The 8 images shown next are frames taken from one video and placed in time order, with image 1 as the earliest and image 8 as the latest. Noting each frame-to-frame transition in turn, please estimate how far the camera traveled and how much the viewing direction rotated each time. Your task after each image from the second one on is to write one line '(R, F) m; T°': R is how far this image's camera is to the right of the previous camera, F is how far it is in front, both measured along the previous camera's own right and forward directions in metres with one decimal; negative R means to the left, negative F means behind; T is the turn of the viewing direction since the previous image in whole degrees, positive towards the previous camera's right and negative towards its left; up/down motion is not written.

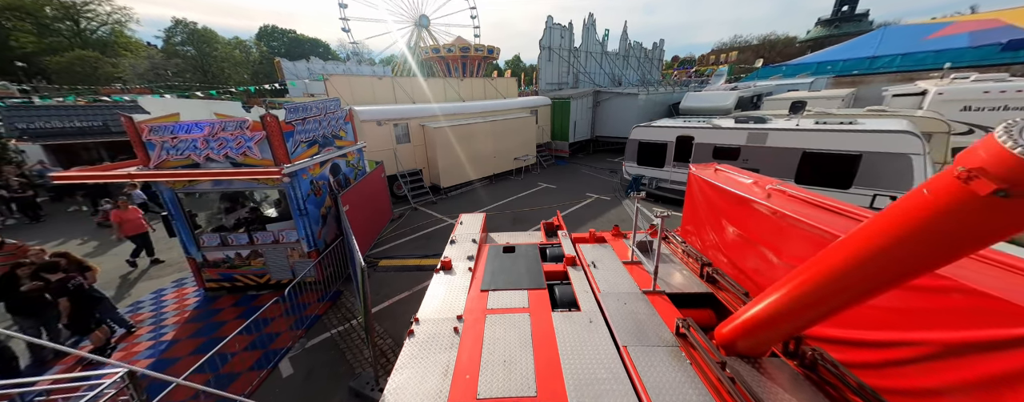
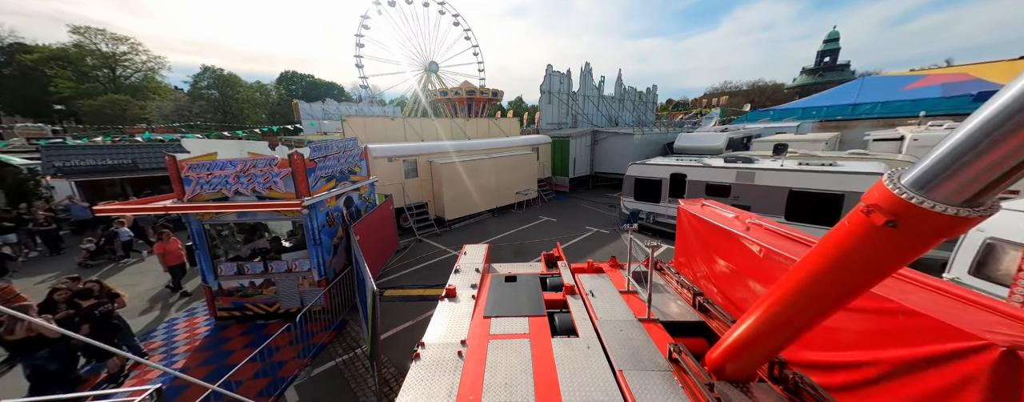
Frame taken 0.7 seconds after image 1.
(0.0, -0.4) m; 0°
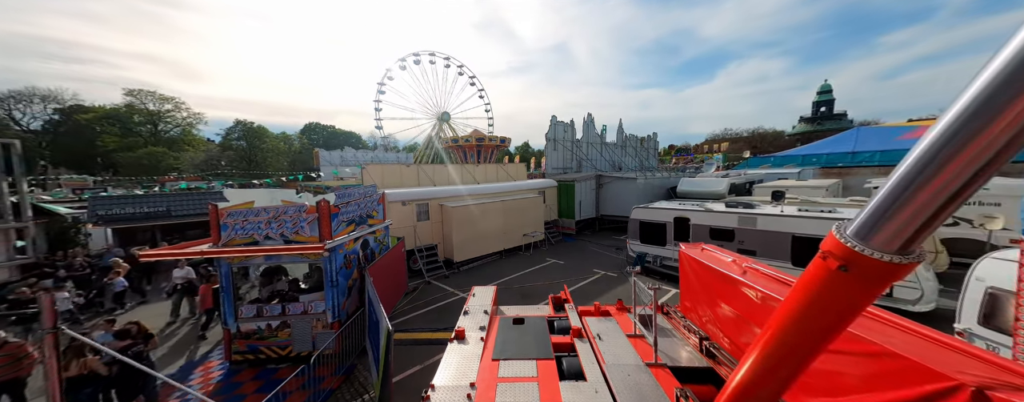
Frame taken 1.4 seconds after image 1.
(0.0, -0.4) m; -2°
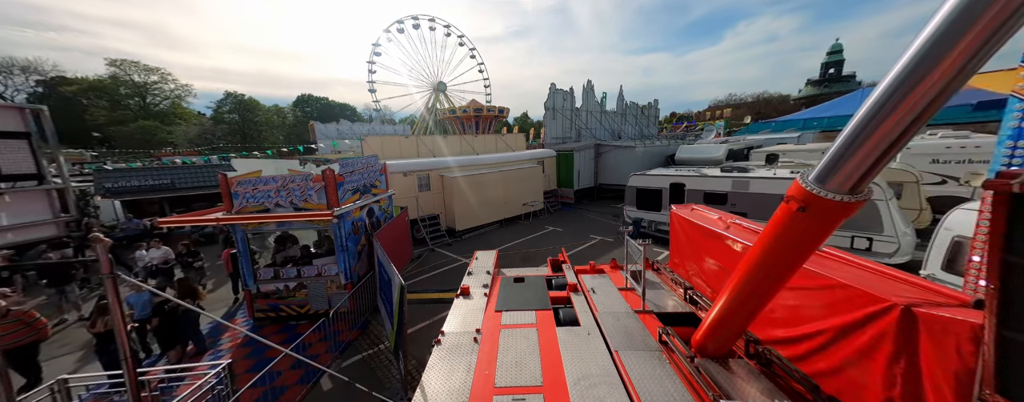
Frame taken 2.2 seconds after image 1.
(0.0, -0.3) m; 0°
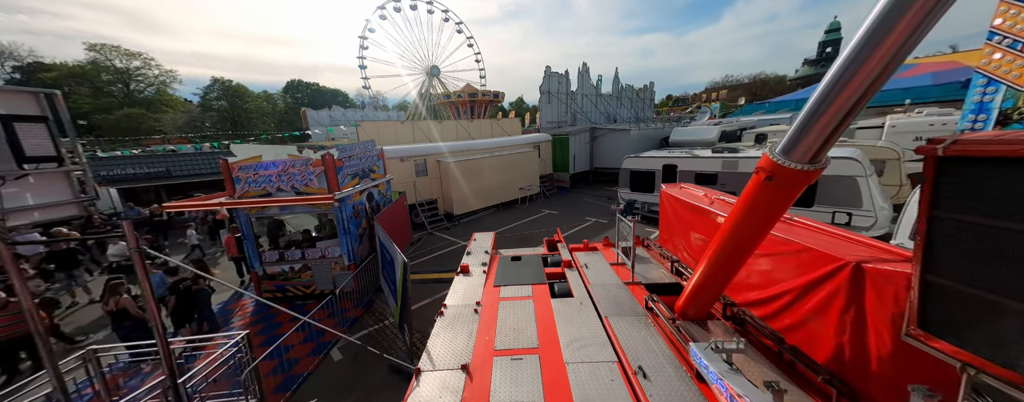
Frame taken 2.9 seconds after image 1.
(0.0, -0.2) m; +1°
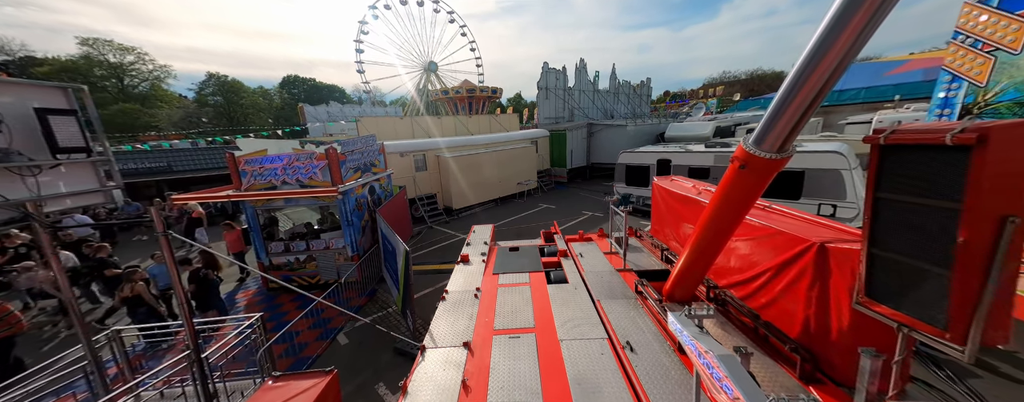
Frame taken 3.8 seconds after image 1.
(0.0, -0.3) m; 0°
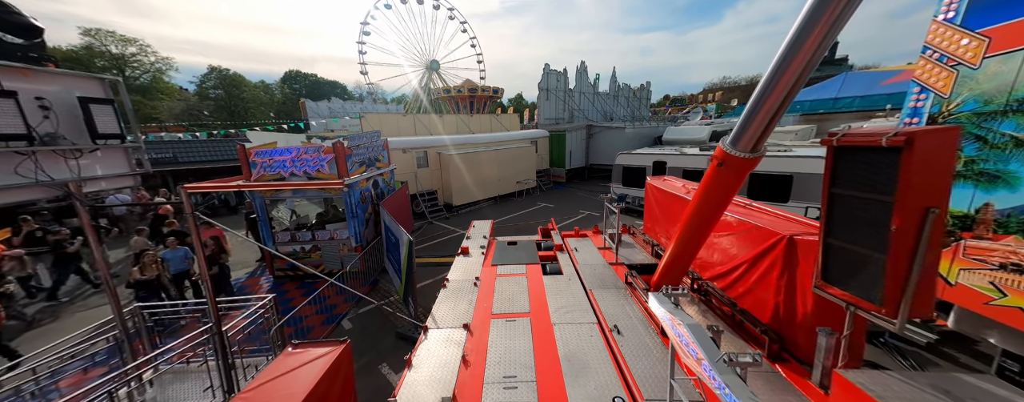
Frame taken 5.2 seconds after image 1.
(0.0, -0.3) m; 0°
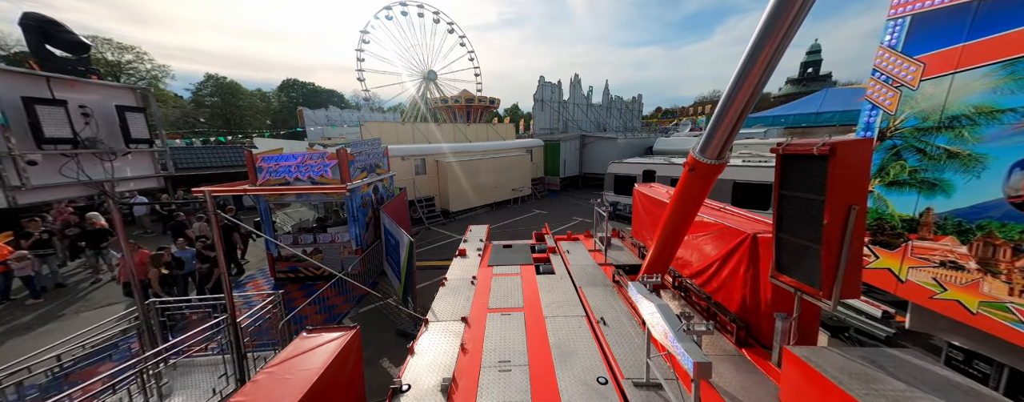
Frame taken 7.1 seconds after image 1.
(0.0, -0.4) m; +1°
